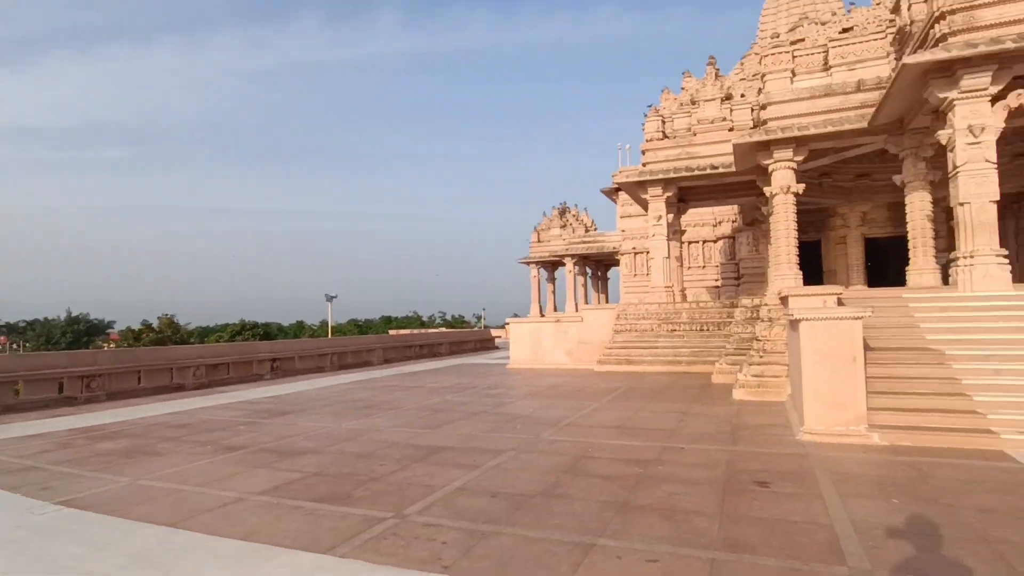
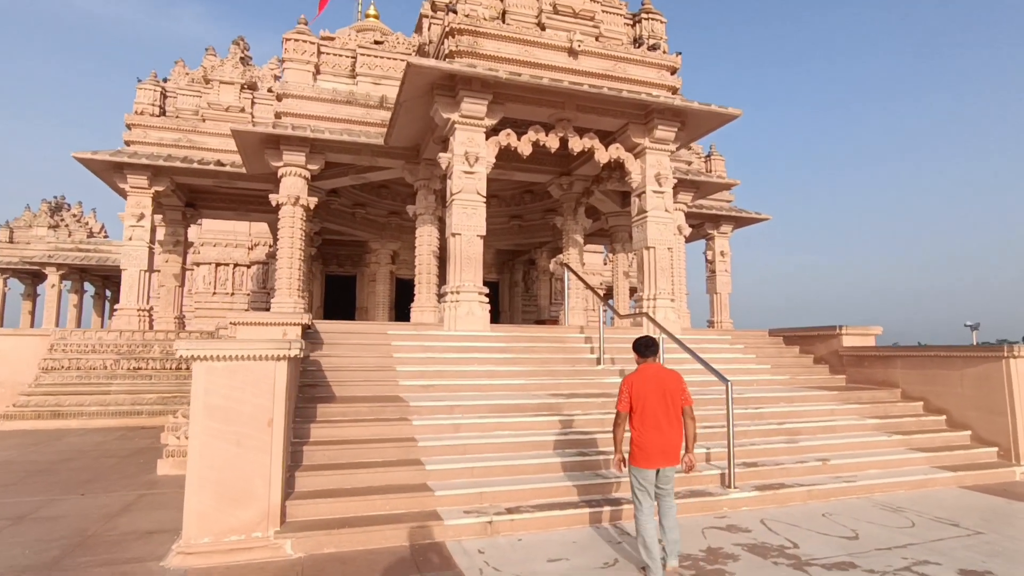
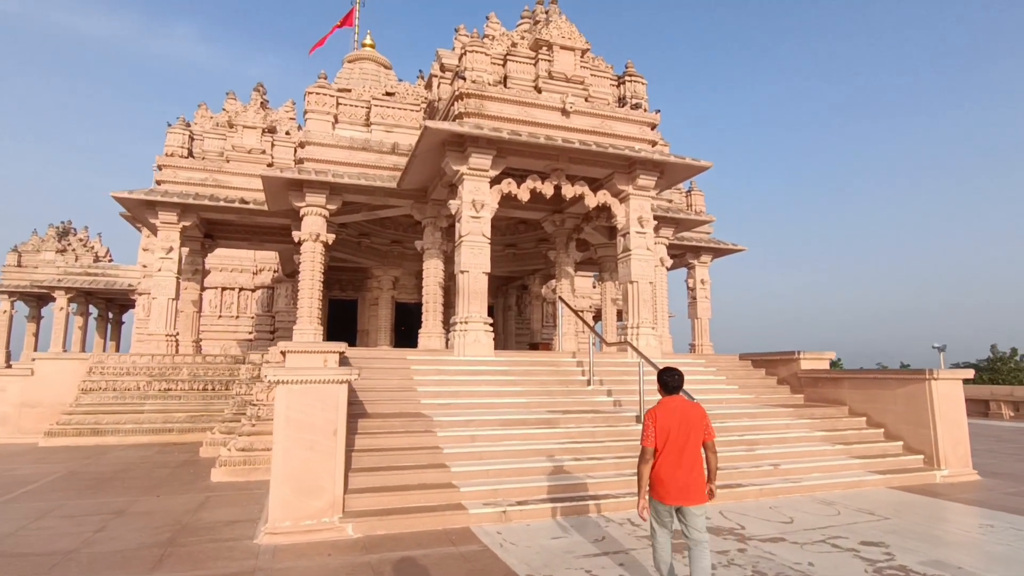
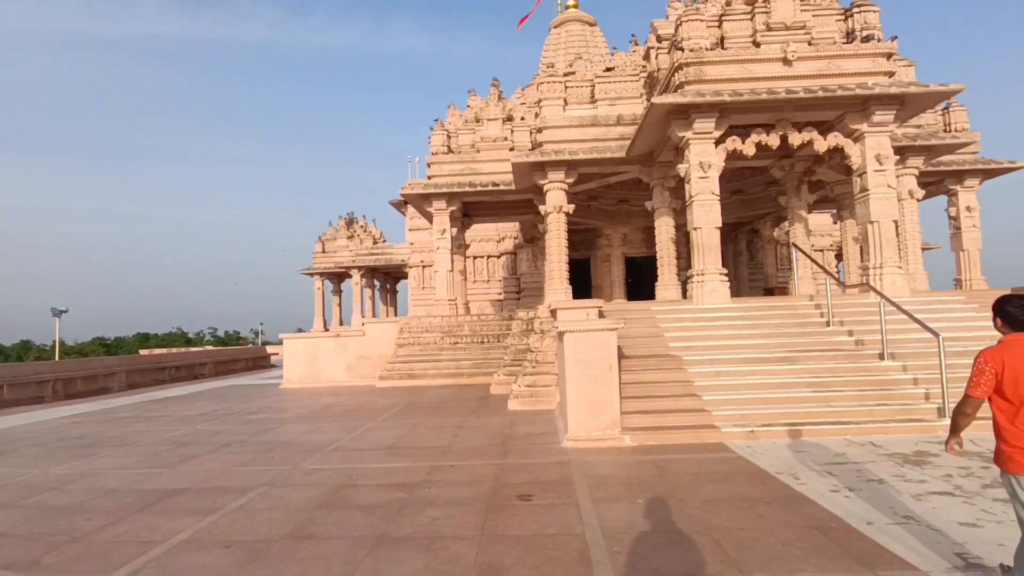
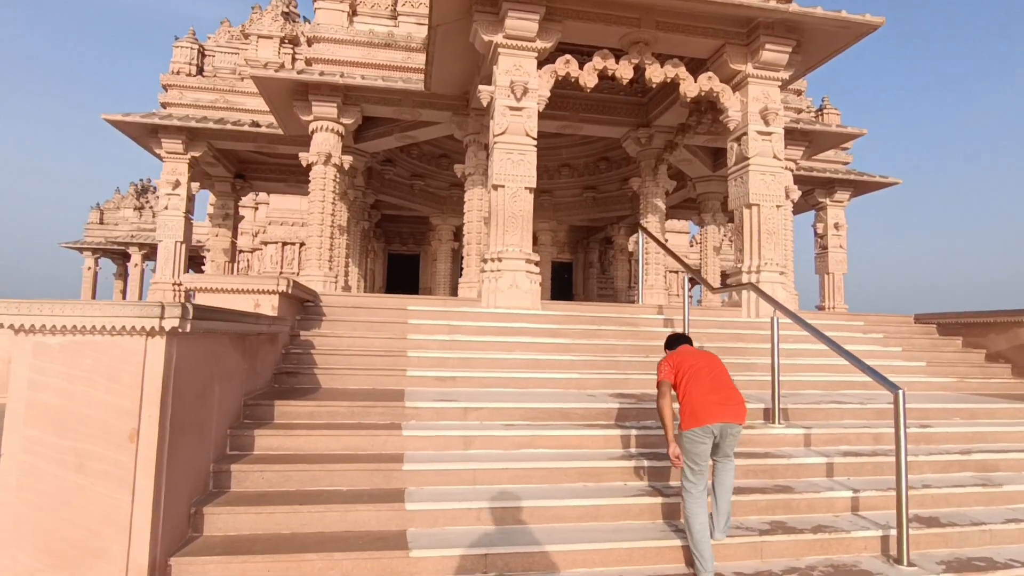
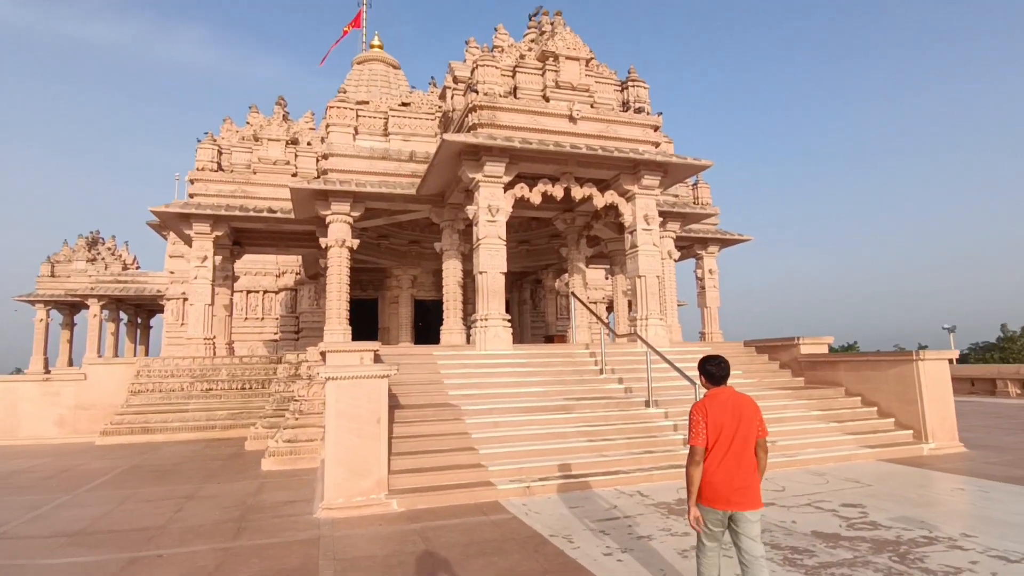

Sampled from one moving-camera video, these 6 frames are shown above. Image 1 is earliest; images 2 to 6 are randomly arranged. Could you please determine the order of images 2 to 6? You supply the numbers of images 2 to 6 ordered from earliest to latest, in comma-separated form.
4, 6, 3, 2, 5
